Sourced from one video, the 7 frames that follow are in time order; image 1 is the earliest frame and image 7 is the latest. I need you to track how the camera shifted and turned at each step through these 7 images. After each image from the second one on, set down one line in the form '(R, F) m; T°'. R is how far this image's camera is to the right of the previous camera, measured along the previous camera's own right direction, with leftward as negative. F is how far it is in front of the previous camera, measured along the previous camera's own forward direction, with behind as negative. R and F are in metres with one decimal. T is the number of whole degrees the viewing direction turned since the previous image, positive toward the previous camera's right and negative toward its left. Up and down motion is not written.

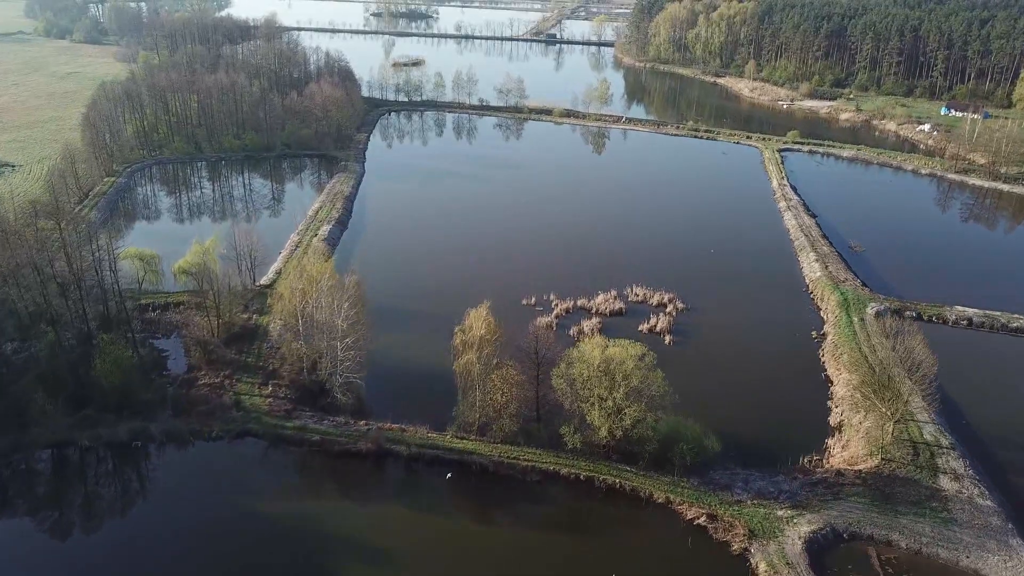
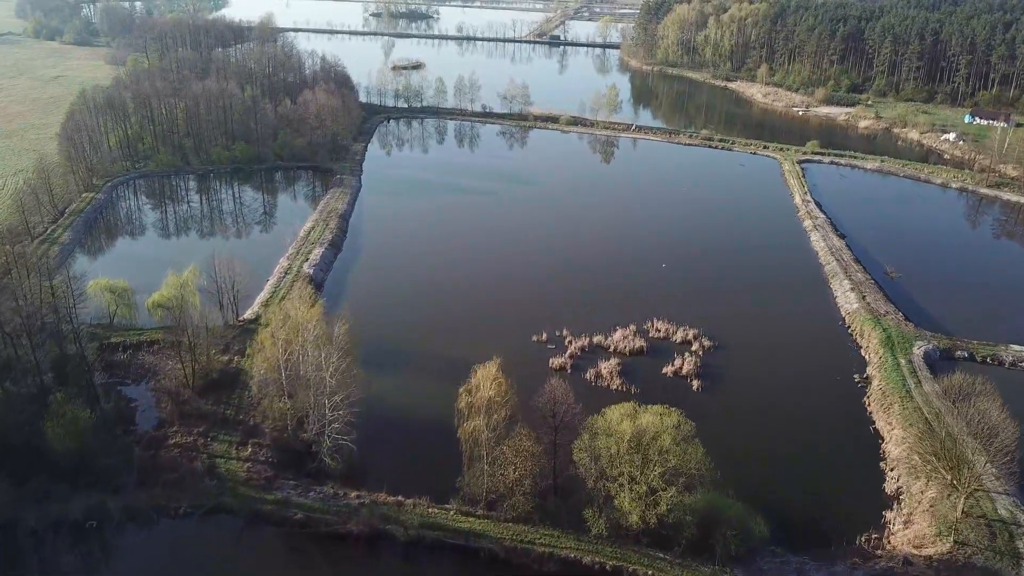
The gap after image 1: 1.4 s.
(-0.4, +2.6) m; 0°
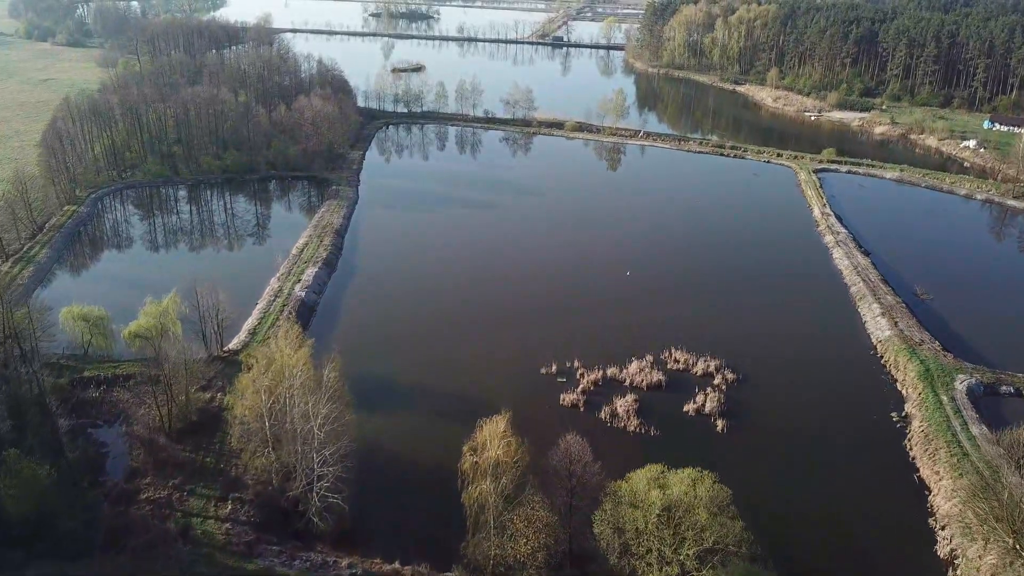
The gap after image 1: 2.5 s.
(-0.3, +2.0) m; 0°
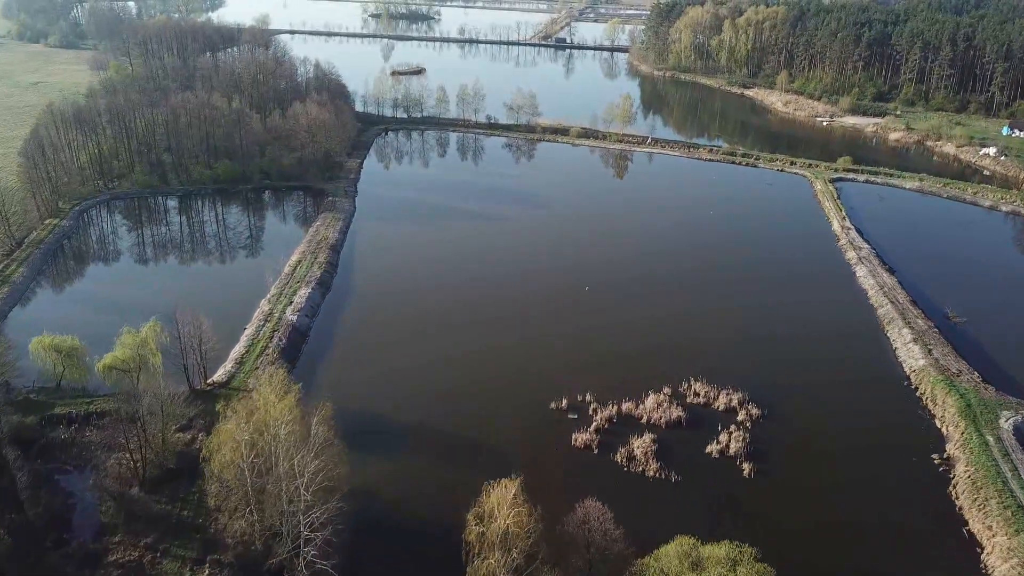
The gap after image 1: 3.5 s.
(-0.2, +1.8) m; 0°
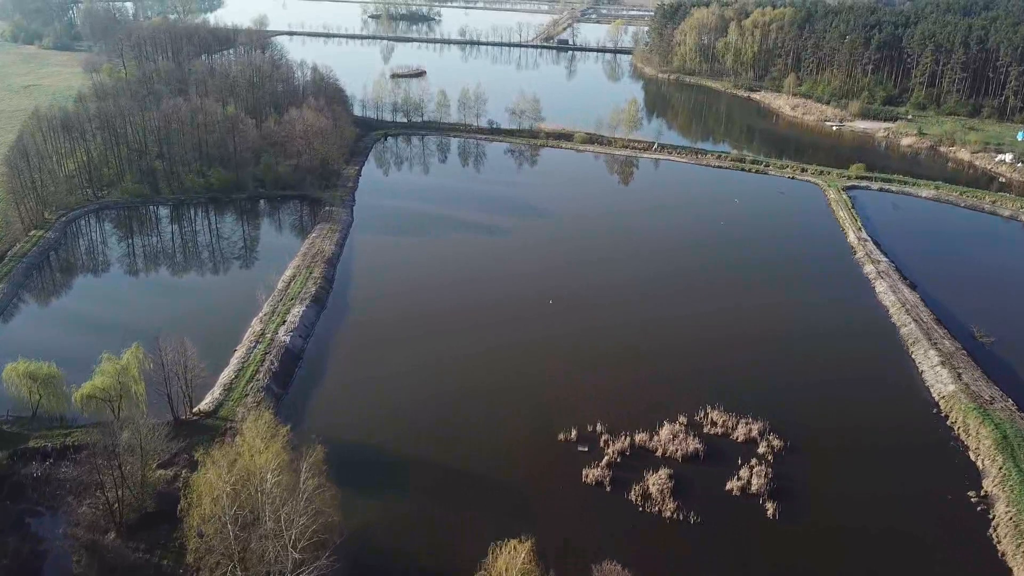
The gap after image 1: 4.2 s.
(-0.2, +1.4) m; 0°
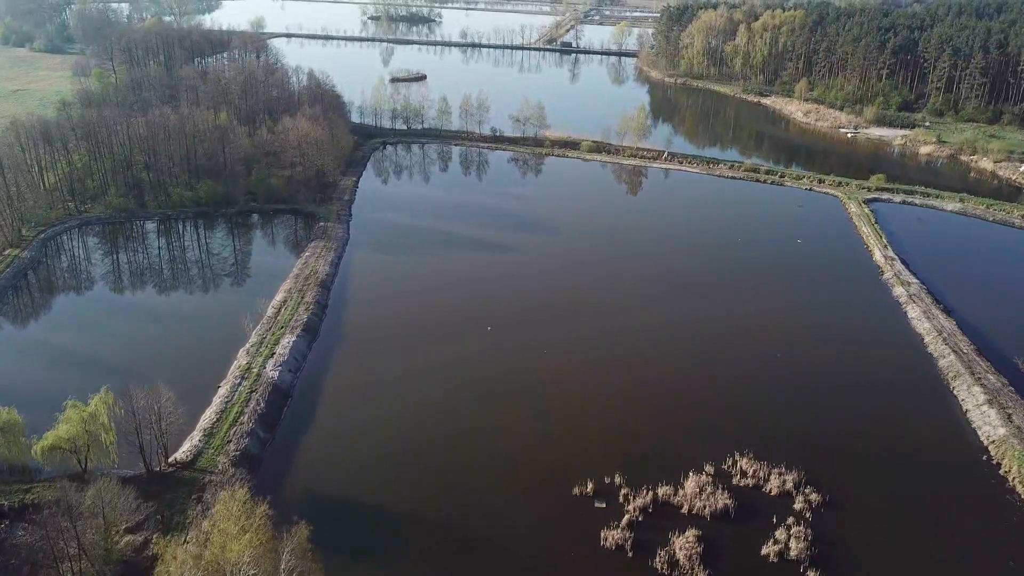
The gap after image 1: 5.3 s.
(-0.3, +2.0) m; 0°
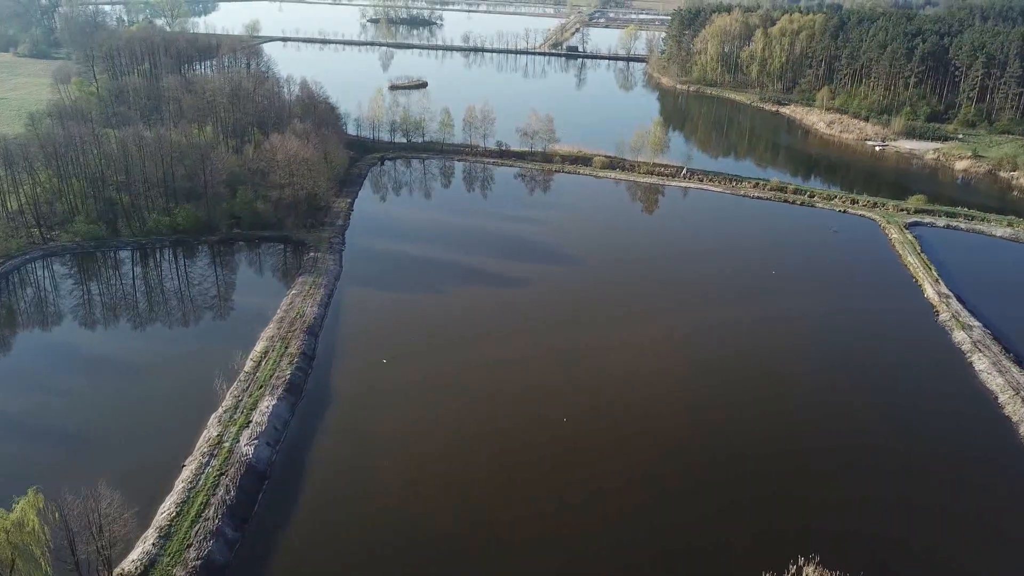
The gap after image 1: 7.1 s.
(-0.5, +3.4) m; 0°
